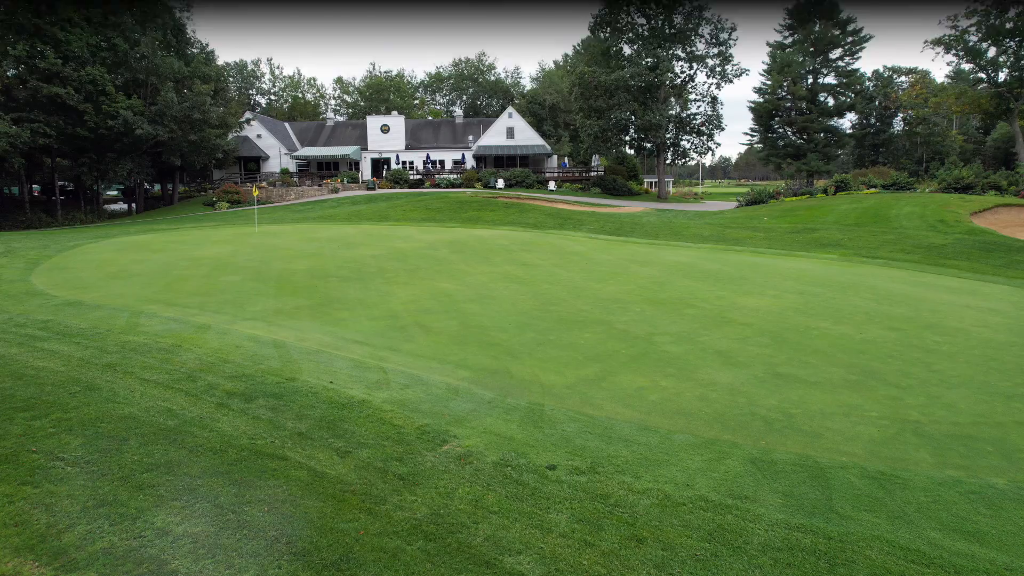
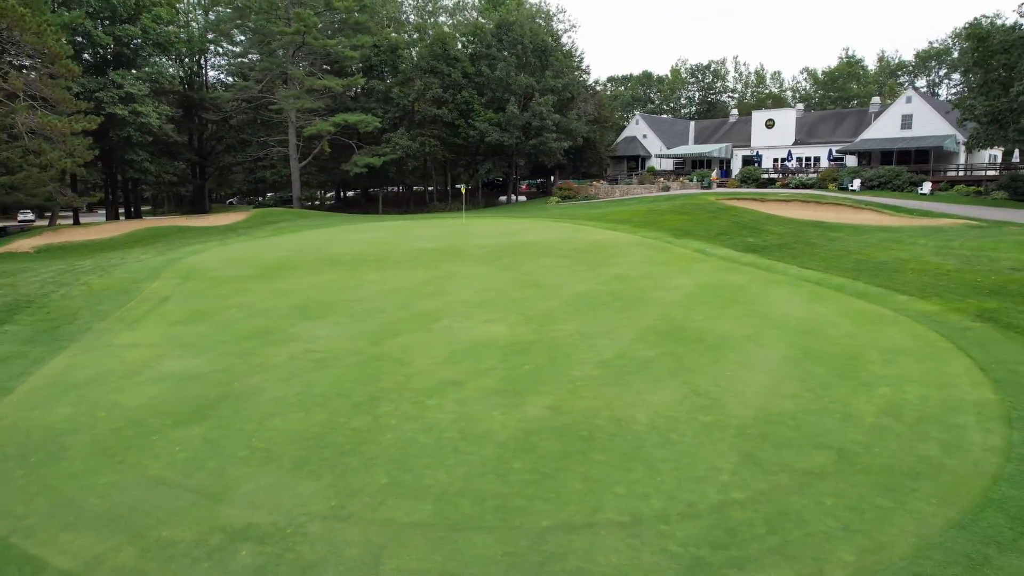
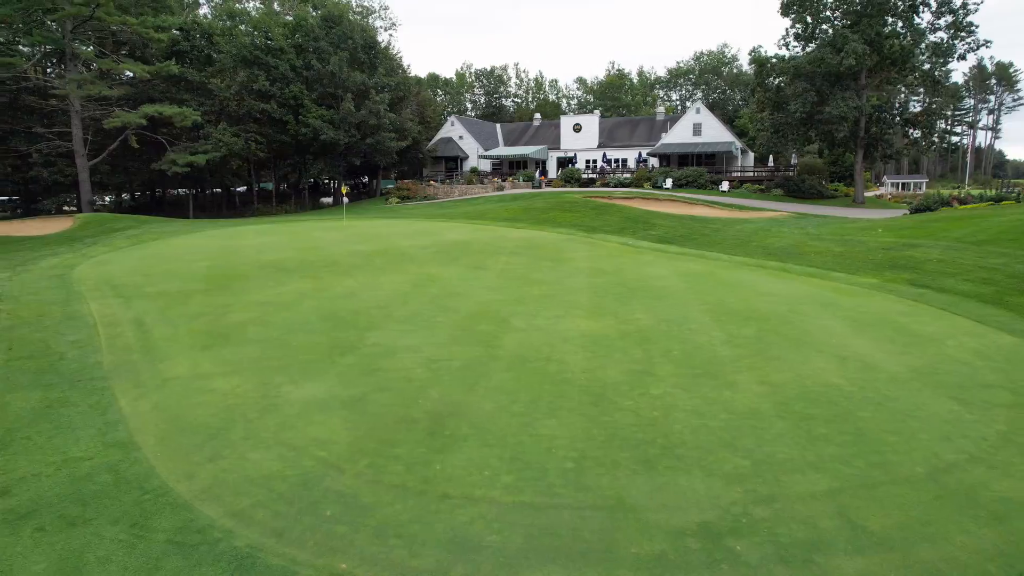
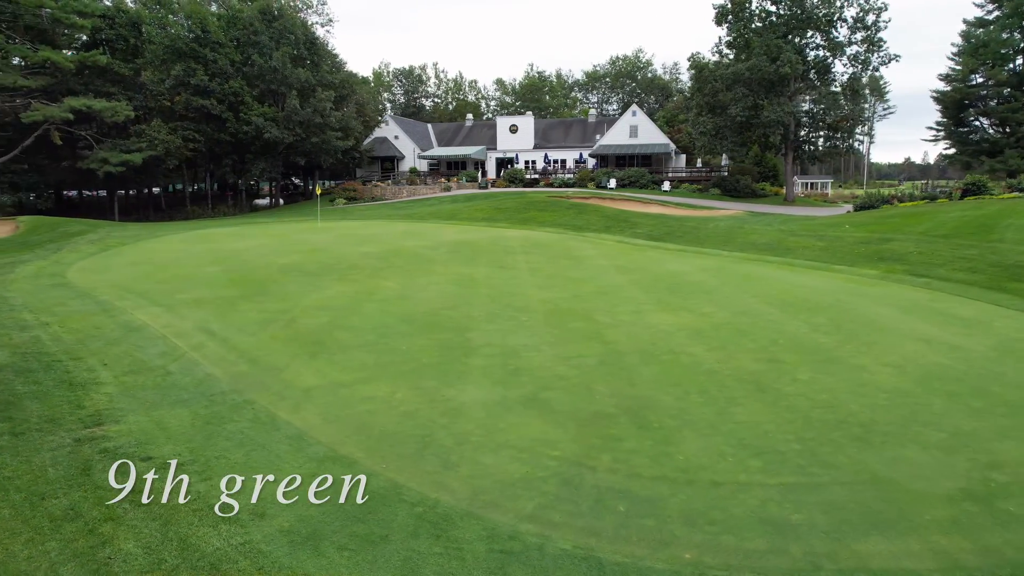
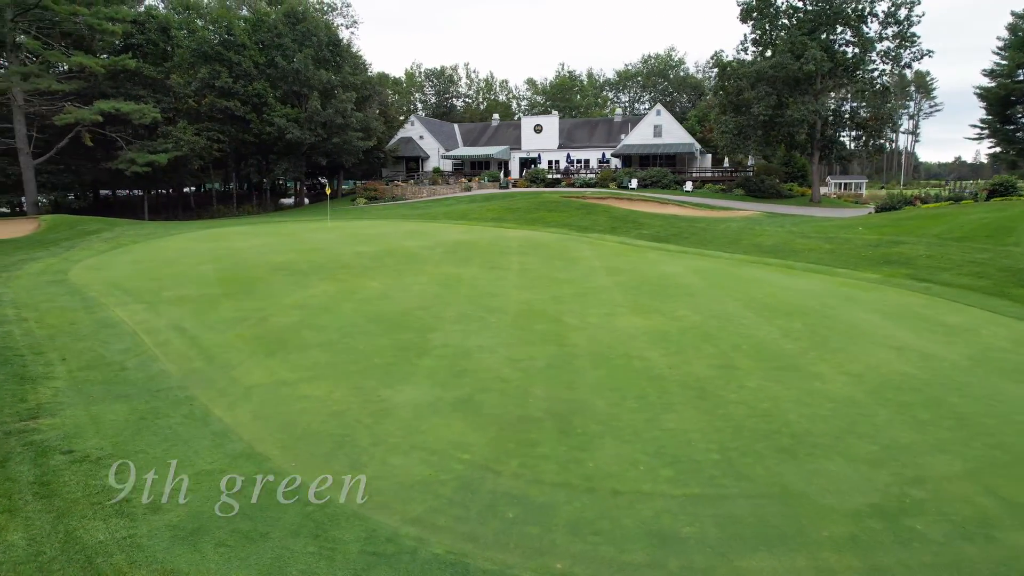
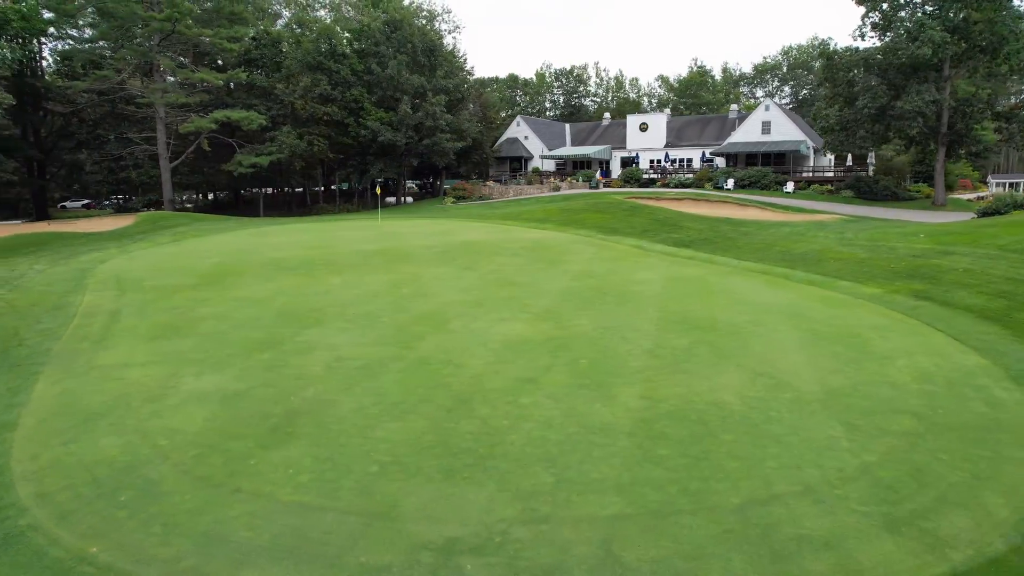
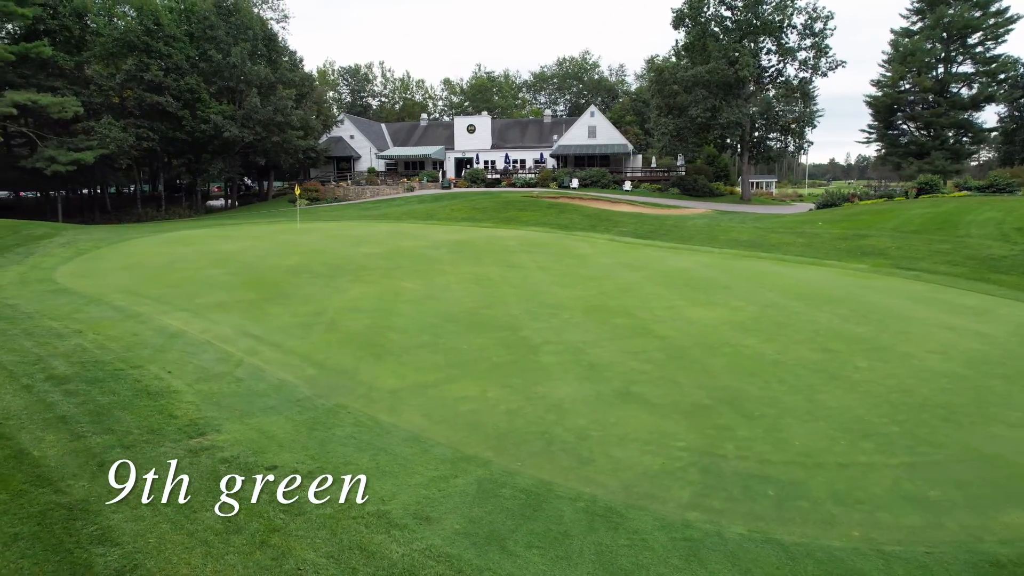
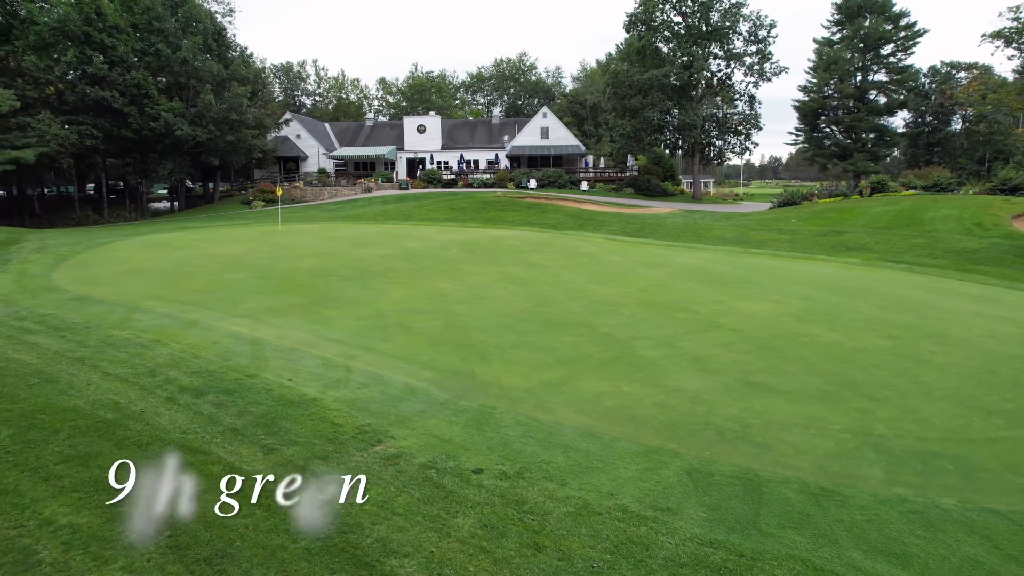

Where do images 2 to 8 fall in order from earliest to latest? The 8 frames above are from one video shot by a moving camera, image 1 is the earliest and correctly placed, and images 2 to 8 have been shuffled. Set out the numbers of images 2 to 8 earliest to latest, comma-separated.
8, 7, 4, 5, 3, 6, 2
